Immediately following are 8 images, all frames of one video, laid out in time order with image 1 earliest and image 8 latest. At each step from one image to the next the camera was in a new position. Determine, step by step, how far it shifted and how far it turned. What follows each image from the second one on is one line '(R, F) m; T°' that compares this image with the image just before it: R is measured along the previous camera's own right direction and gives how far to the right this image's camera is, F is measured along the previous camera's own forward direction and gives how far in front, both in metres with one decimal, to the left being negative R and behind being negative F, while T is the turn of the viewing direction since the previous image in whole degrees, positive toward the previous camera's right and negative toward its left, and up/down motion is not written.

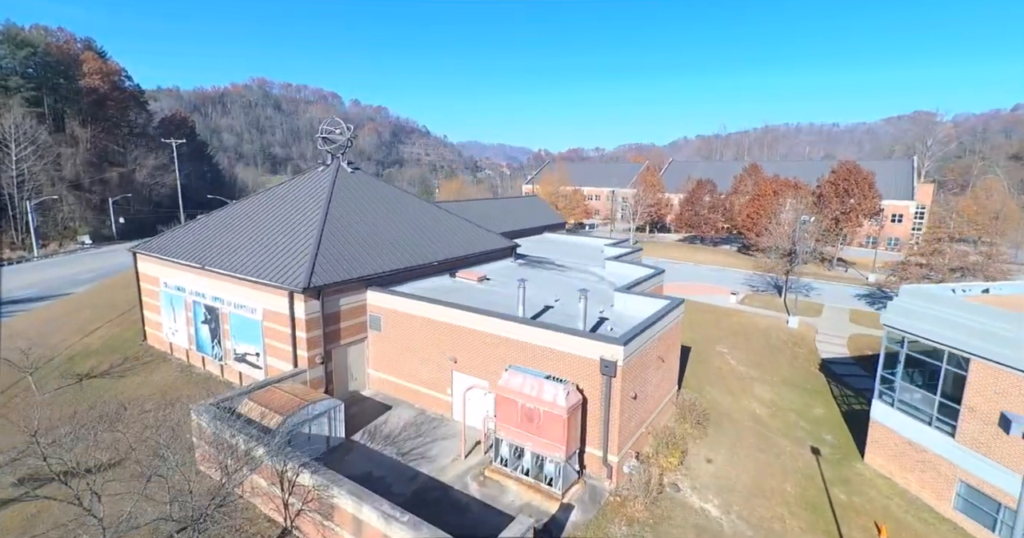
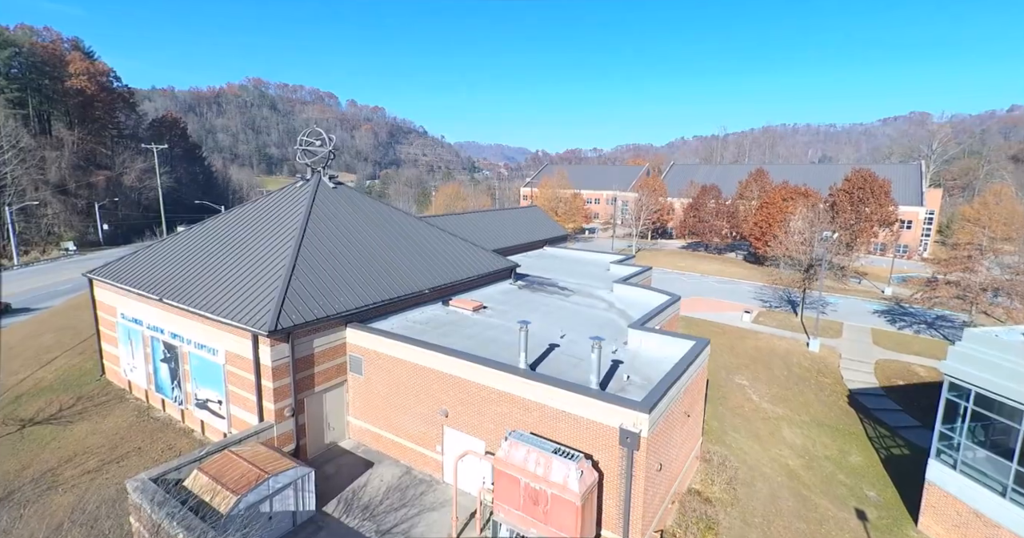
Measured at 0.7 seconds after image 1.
(-0.1, +1.9) m; 0°
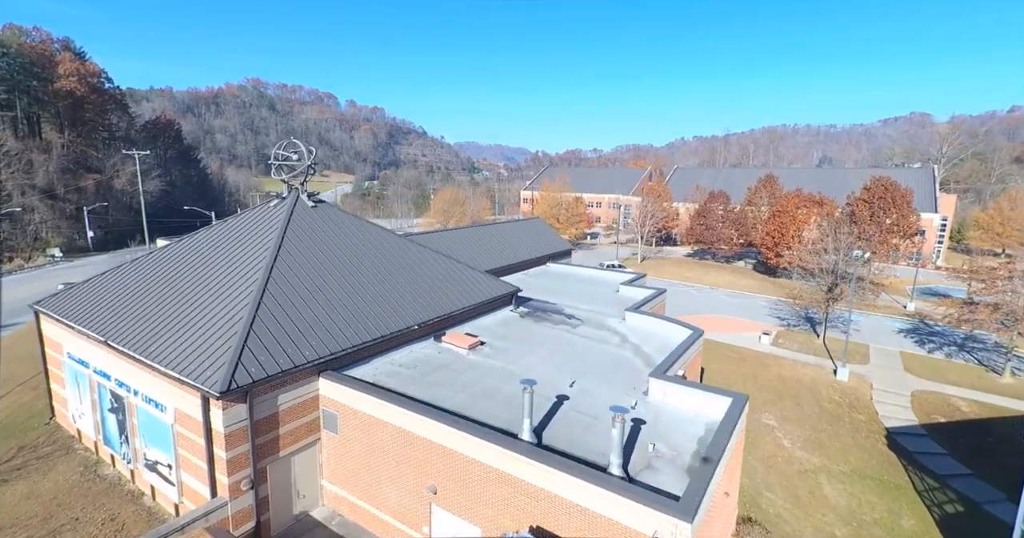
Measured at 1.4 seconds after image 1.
(0.0, +1.9) m; 0°
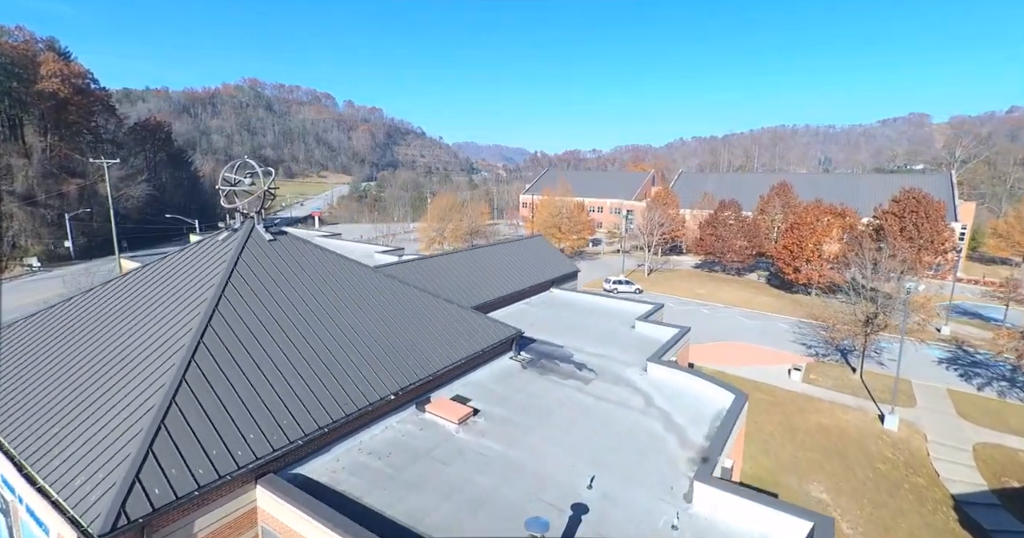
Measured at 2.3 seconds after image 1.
(0.0, +2.7) m; 0°
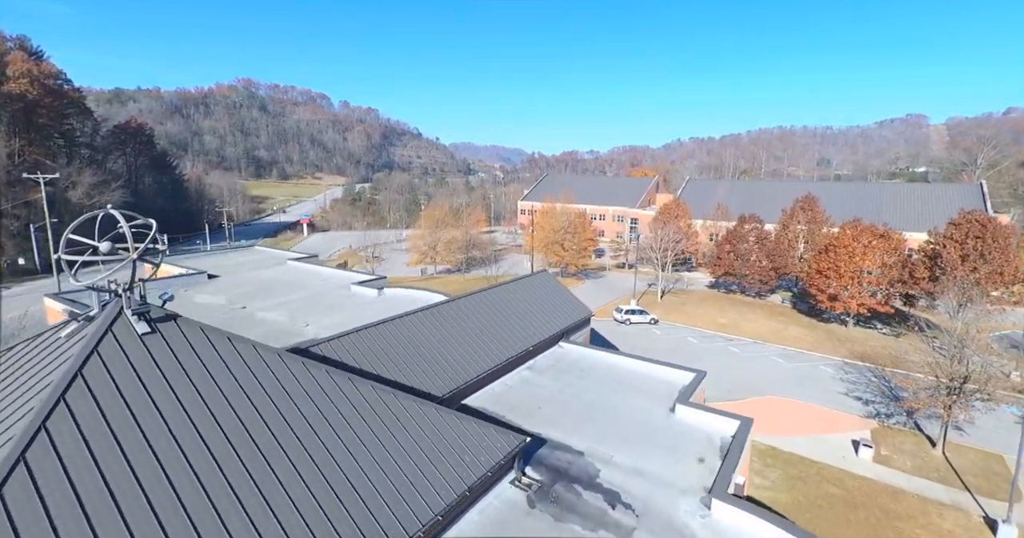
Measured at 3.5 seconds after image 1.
(-0.1, +4.4) m; 0°
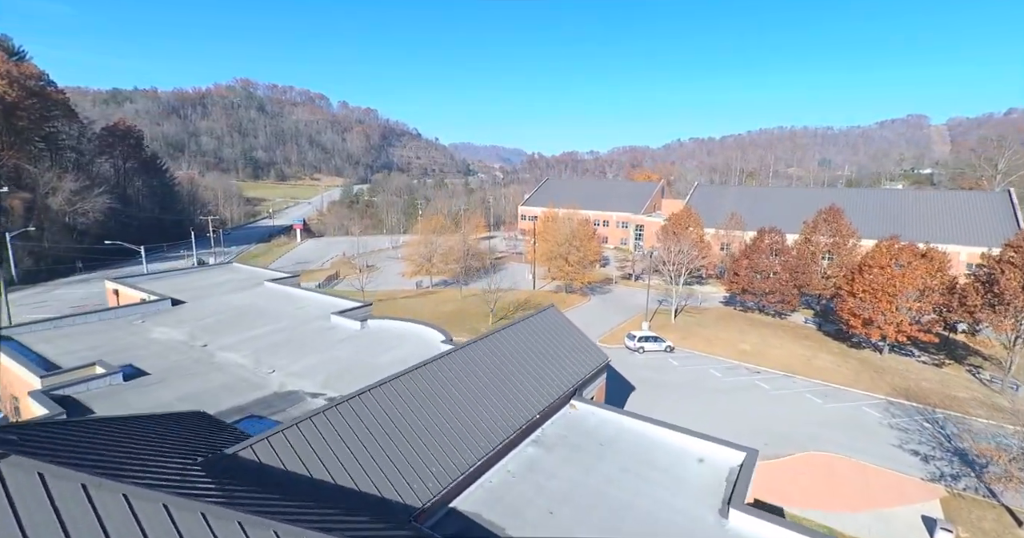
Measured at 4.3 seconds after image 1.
(-0.1, +3.2) m; 0°
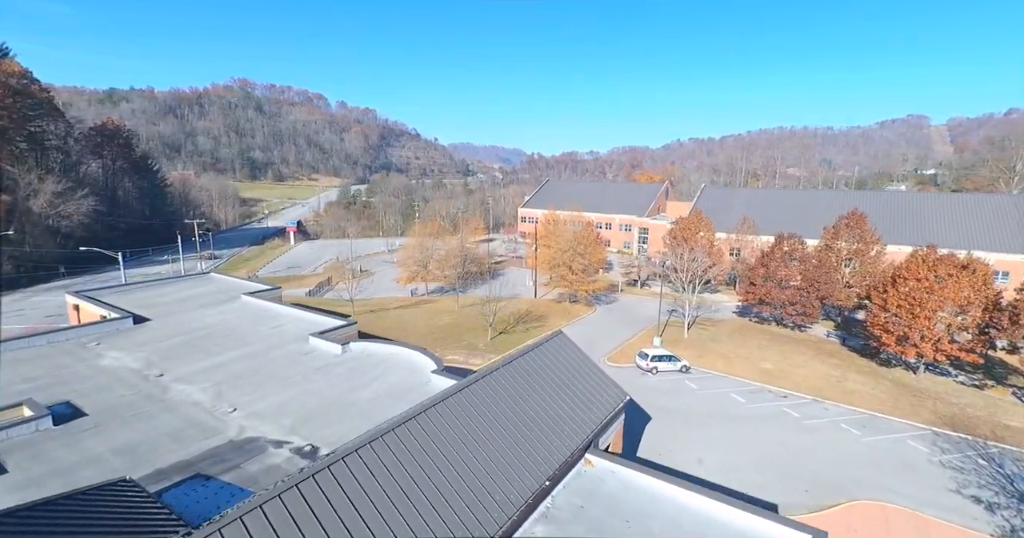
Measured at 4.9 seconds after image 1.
(-0.1, +2.6) m; 0°
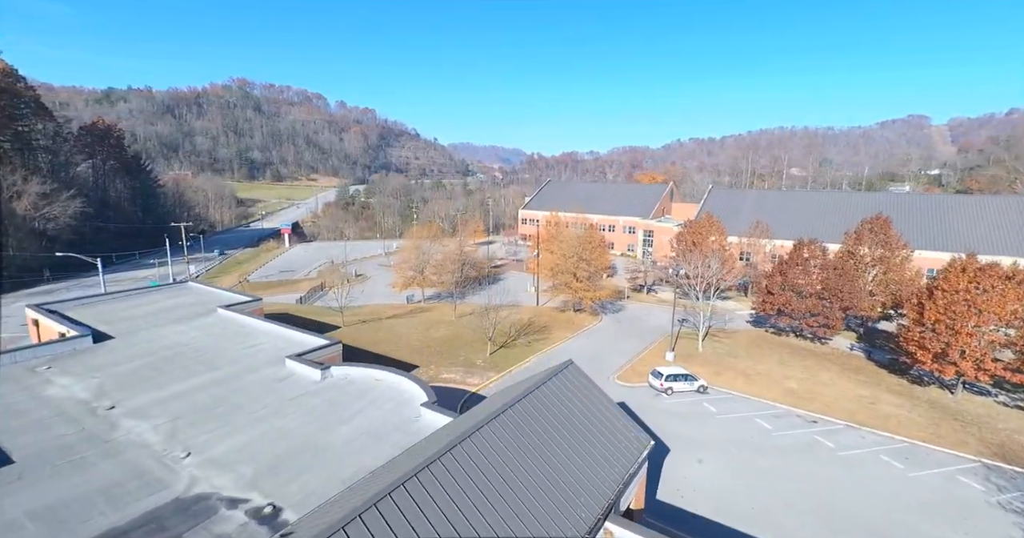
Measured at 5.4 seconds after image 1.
(-0.1, +2.3) m; 0°
